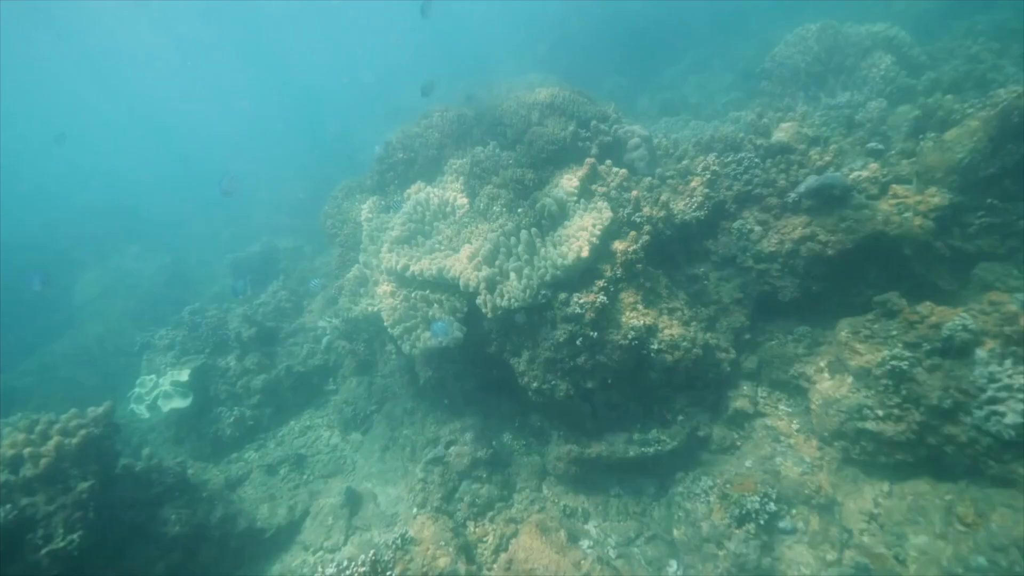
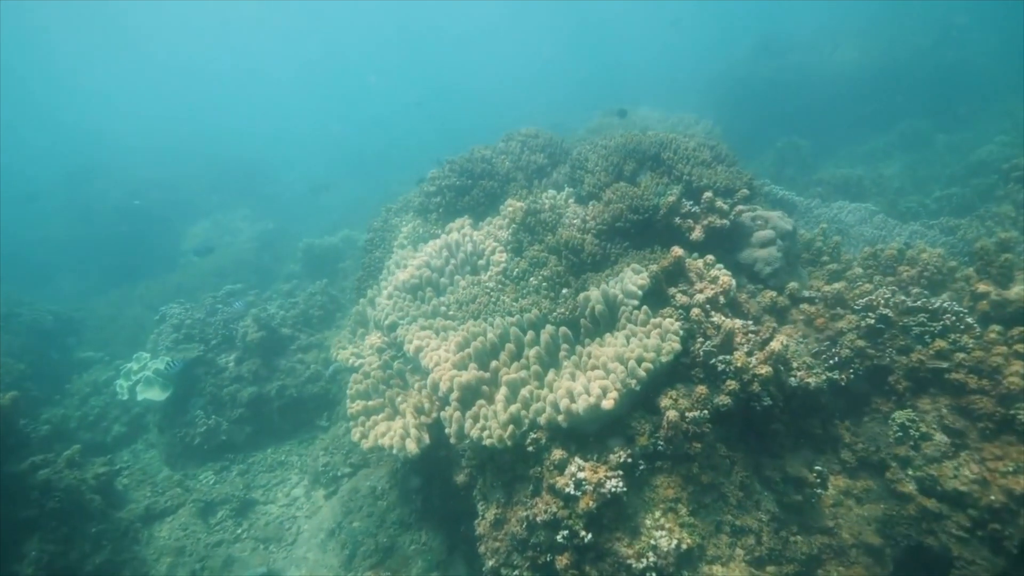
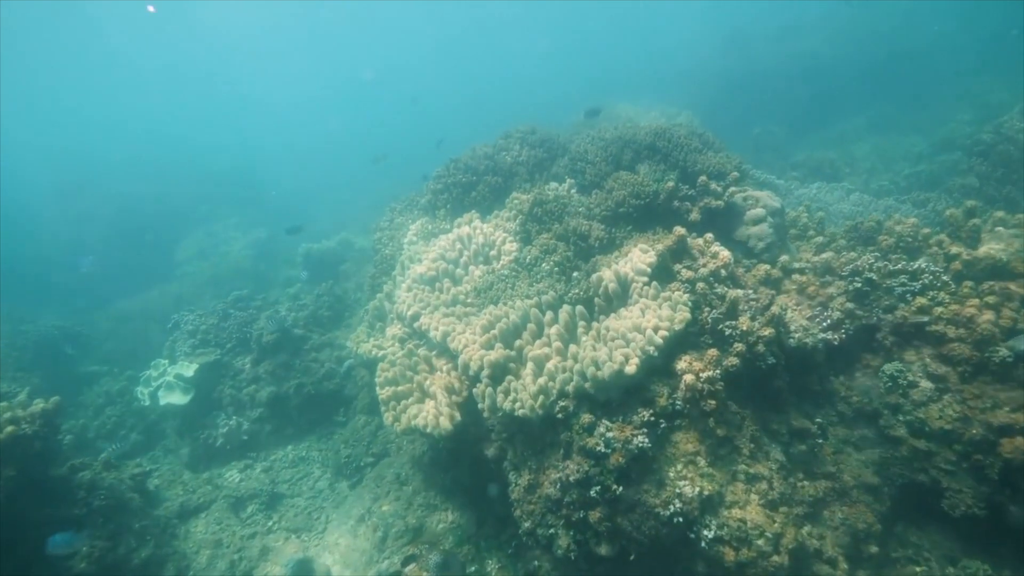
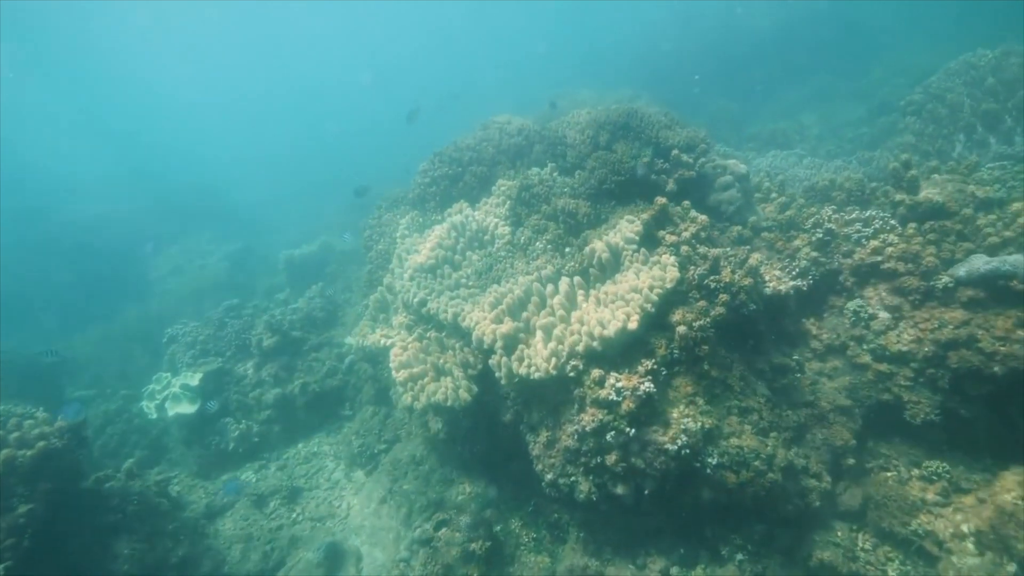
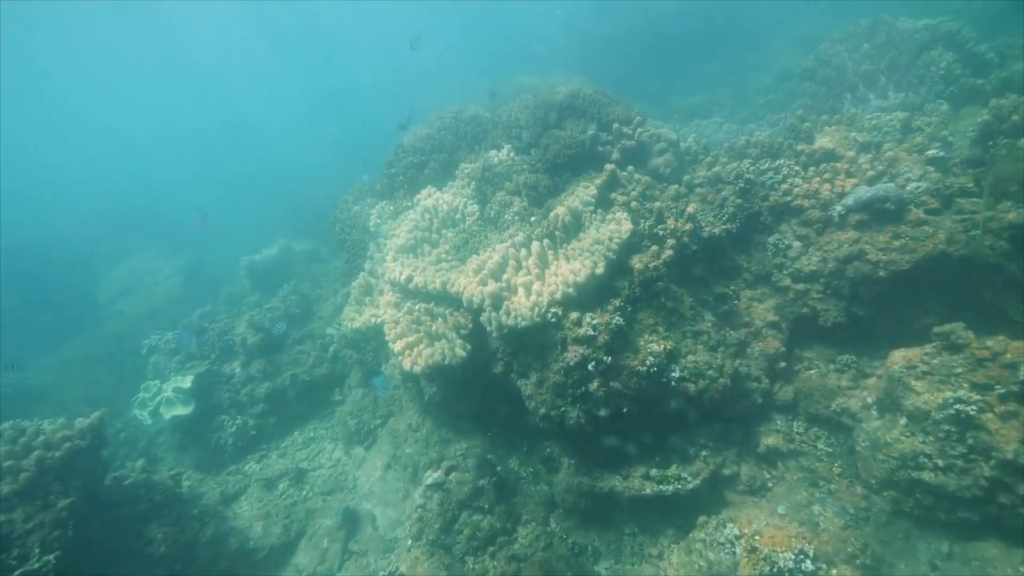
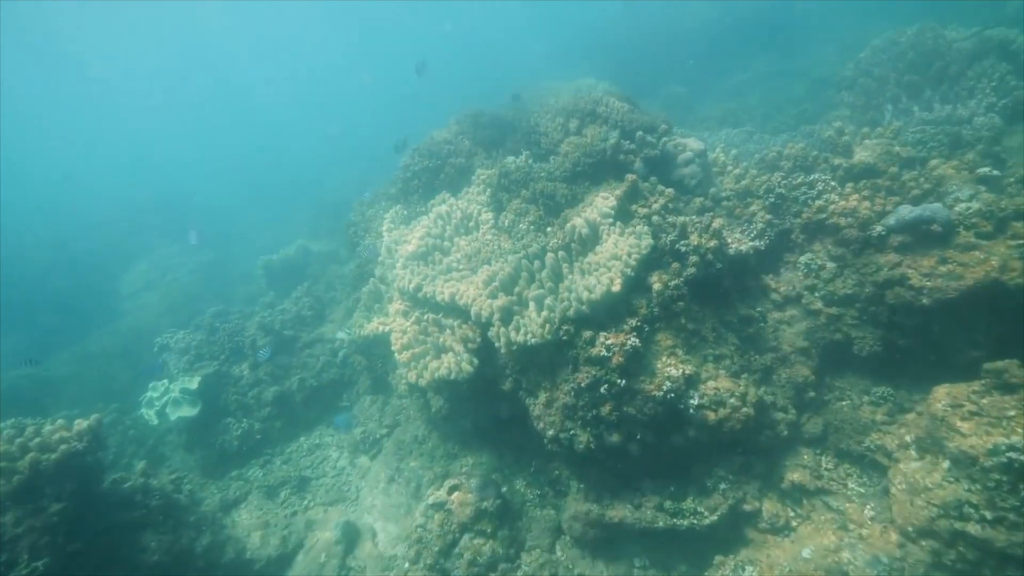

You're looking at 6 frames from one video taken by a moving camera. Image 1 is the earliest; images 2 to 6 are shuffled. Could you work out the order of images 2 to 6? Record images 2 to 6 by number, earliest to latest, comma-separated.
5, 6, 4, 3, 2
